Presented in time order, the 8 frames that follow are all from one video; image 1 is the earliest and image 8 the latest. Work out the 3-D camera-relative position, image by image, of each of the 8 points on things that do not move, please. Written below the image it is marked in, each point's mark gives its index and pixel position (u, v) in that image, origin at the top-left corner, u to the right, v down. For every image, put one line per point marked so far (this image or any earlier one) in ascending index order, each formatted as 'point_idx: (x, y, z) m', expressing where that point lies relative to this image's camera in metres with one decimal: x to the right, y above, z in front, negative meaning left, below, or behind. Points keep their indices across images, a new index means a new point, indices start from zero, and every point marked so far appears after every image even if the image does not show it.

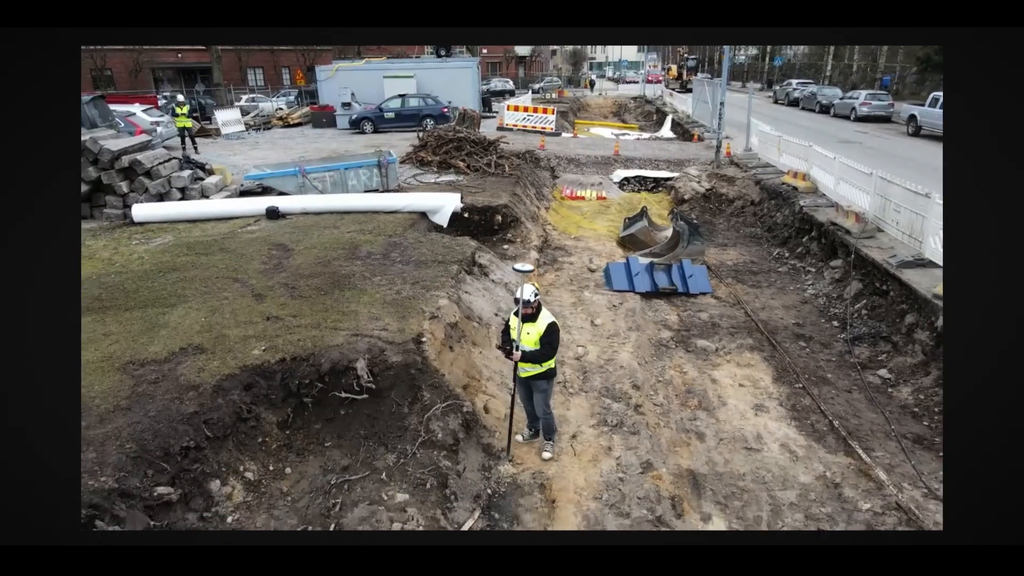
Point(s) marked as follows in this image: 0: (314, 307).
0: (-1.8, -0.2, +7.1) m
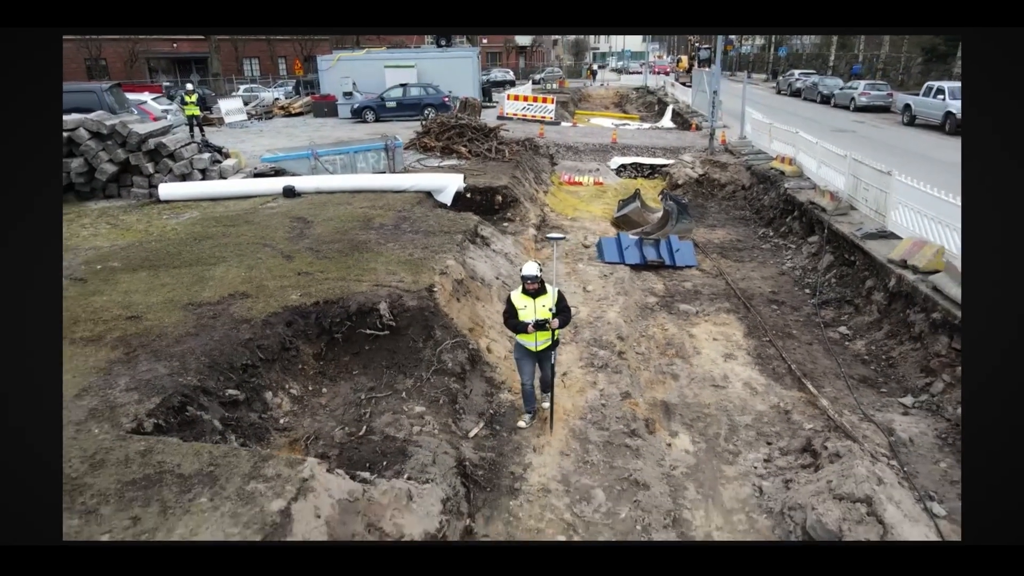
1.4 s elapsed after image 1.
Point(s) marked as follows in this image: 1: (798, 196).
0: (-1.8, +0.2, +8.2) m
1: (+5.6, +1.8, +15.2) m
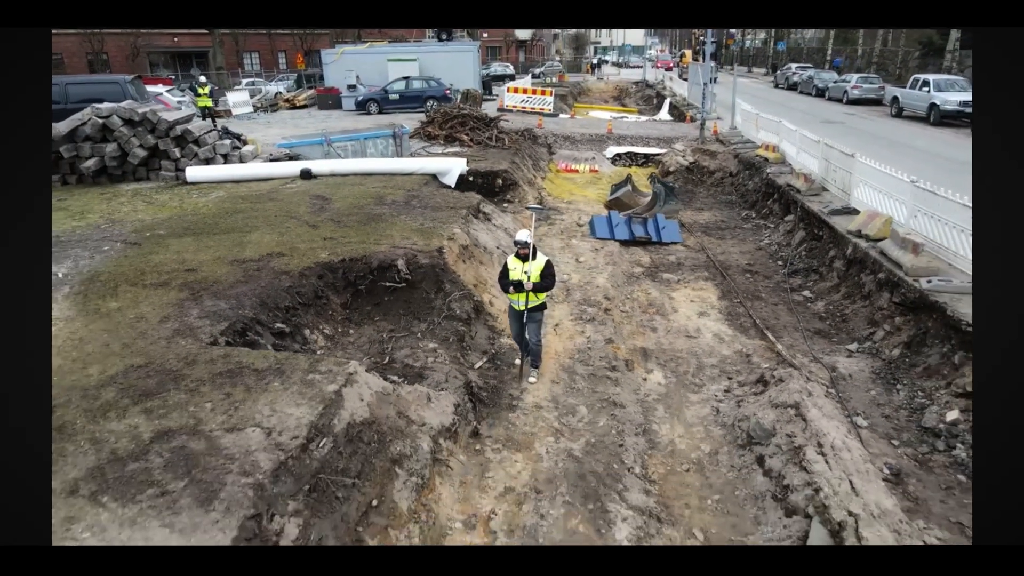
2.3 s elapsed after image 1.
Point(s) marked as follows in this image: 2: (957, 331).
0: (-1.8, +0.7, +9.3) m
1: (+5.6, +2.3, +16.4) m
2: (+4.1, -0.4, +7.1) m
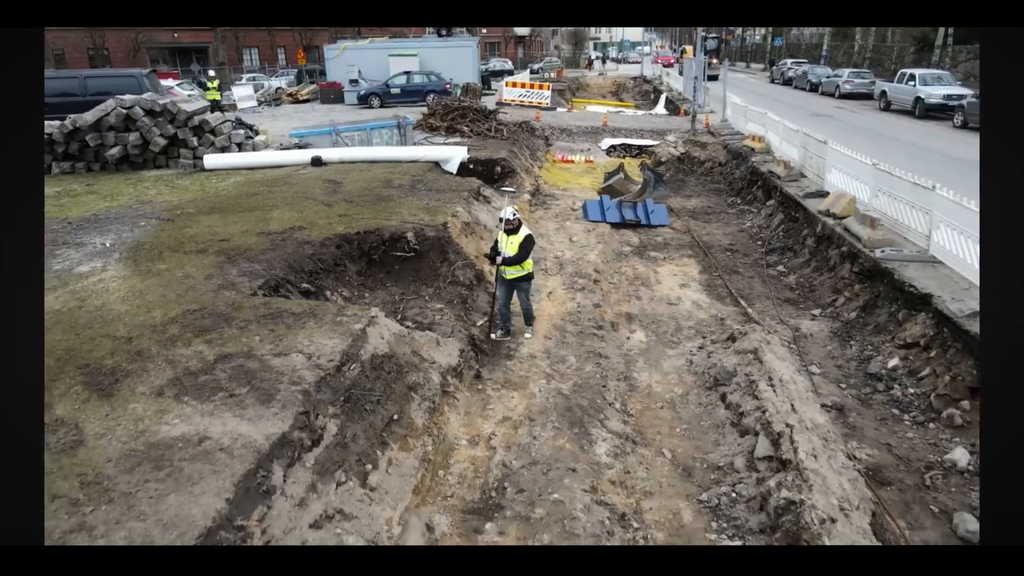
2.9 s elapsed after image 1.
0: (-1.9, +1.0, +10.3) m
1: (+5.6, +2.7, +17.3) m
2: (+4.0, 0.0, +8.0) m
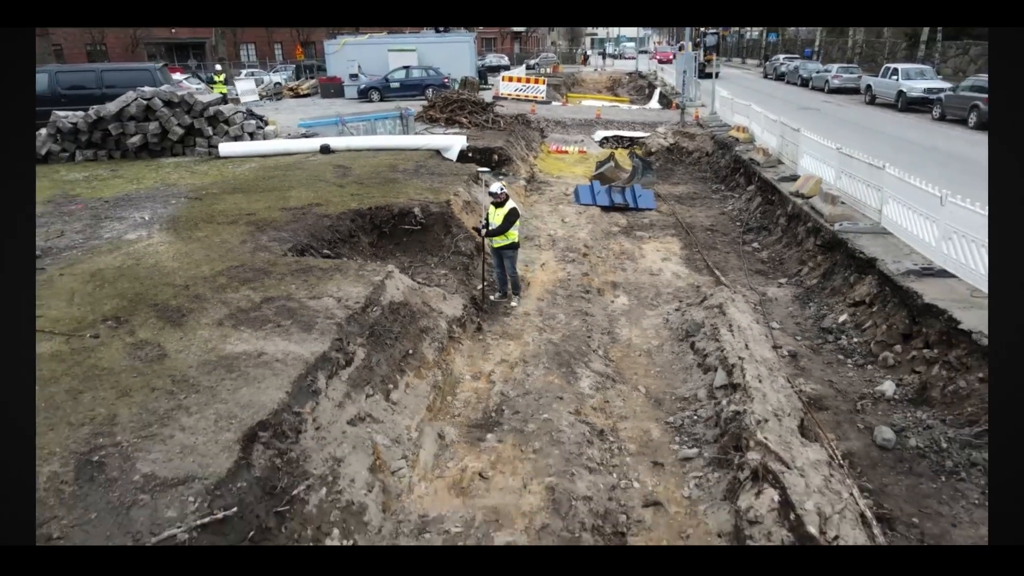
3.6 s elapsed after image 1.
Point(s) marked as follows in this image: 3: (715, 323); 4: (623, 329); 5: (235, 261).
0: (-1.9, +1.4, +11.3) m
1: (+5.5, +3.2, +18.3) m
2: (+4.0, +0.3, +9.1) m
3: (+2.0, -0.3, +7.7) m
4: (+1.2, -0.5, +8.6) m
5: (-2.6, +0.3, +7.2) m
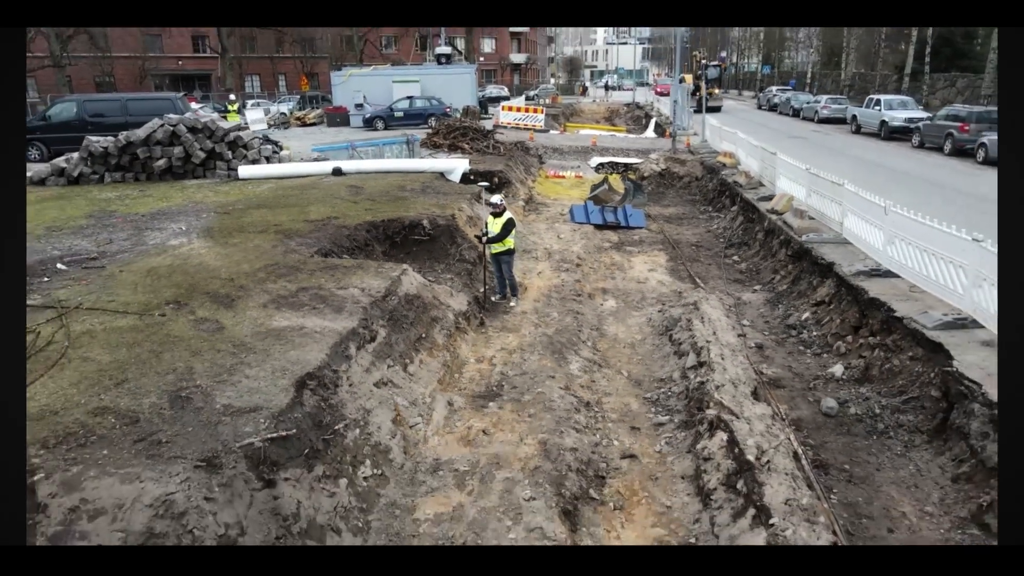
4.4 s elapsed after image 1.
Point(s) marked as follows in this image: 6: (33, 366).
0: (-1.9, +1.3, +12.4) m
1: (+5.5, +2.8, +19.5) m
2: (+4.0, +0.3, +10.1) m
3: (+2.0, -0.3, +8.8) m
4: (+1.2, -0.5, +9.6) m
5: (-2.6, +0.3, +8.3) m
6: (-3.2, -0.5, +5.3) m
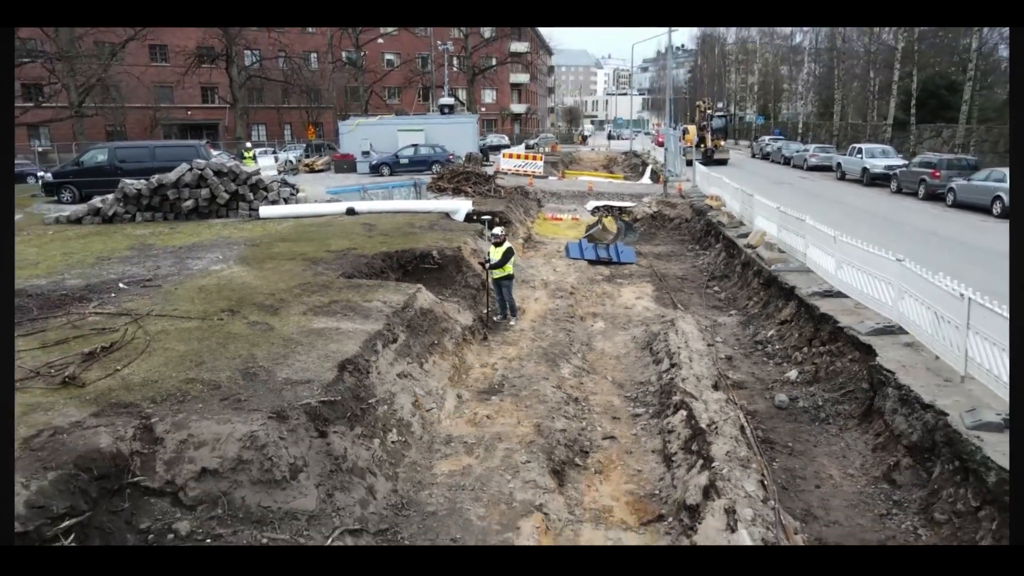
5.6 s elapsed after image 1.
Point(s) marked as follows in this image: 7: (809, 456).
0: (-1.9, +0.8, +13.7) m
1: (+5.5, +1.9, +21.0) m
2: (+4.0, 0.0, +11.4) m
3: (+2.0, -0.6, +10.1) m
4: (+1.2, -0.8, +10.9) m
5: (-2.6, +0.1, +9.6) m
6: (-3.3, -0.5, +6.6) m
7: (+2.6, -1.5, +6.9) m
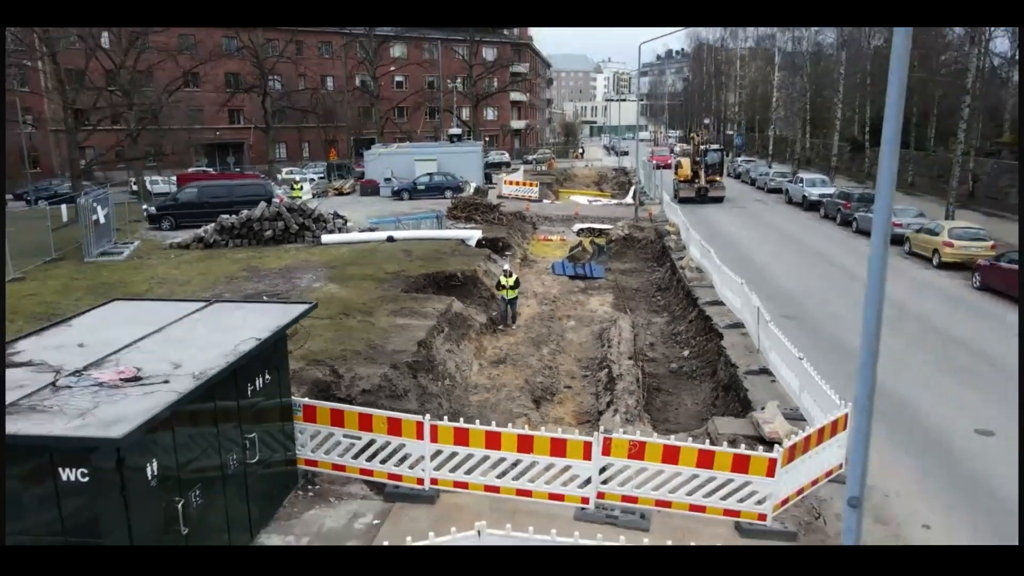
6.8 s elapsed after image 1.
0: (-1.9, +0.6, +19.1) m
1: (+5.5, +1.6, +26.3) m
2: (+4.0, -0.2, +16.8) m
3: (+2.0, -0.8, +15.4) m
4: (+1.2, -1.0, +16.3) m
5: (-2.6, -0.1, +15.0) m
6: (-3.3, -0.8, +11.9) m
7: (+2.6, -1.7, +12.2) m
